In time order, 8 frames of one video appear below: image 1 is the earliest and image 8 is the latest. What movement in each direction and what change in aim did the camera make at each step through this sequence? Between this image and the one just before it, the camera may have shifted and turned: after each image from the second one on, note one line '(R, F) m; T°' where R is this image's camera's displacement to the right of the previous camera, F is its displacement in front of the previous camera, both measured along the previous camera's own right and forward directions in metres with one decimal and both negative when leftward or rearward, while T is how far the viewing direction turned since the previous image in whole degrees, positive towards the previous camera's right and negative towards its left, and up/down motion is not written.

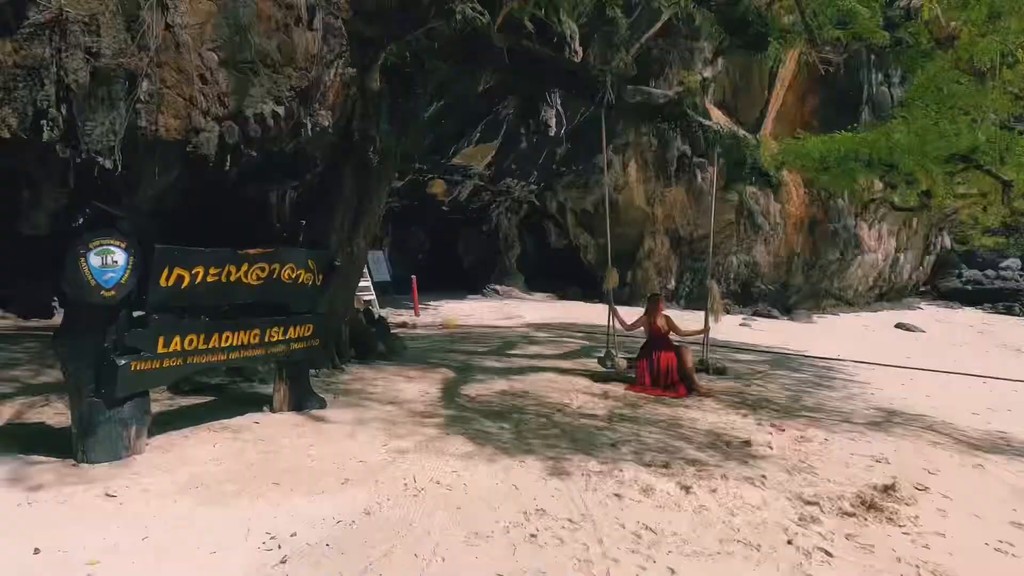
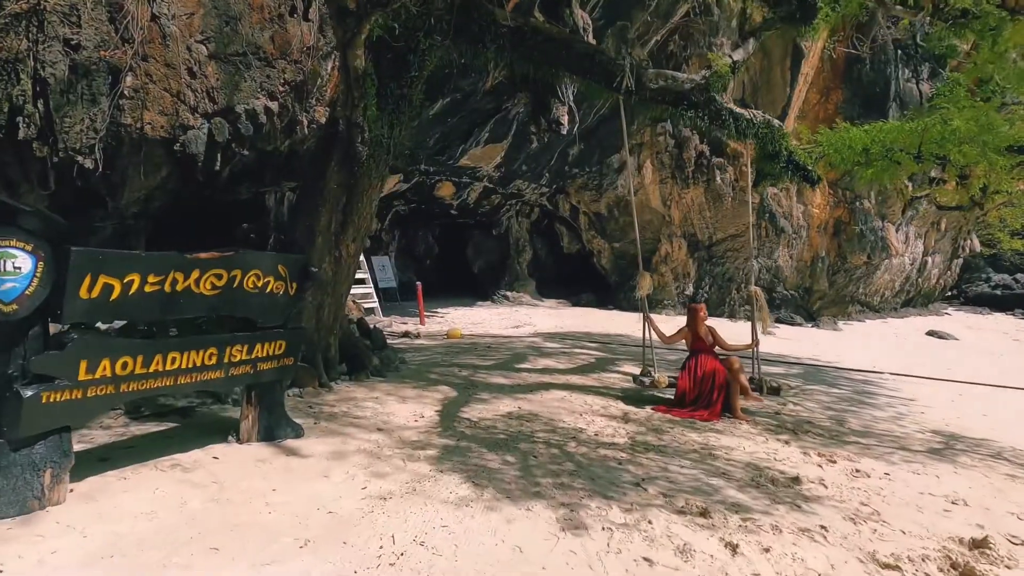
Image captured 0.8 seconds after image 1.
(0.0, +0.7) m; -1°
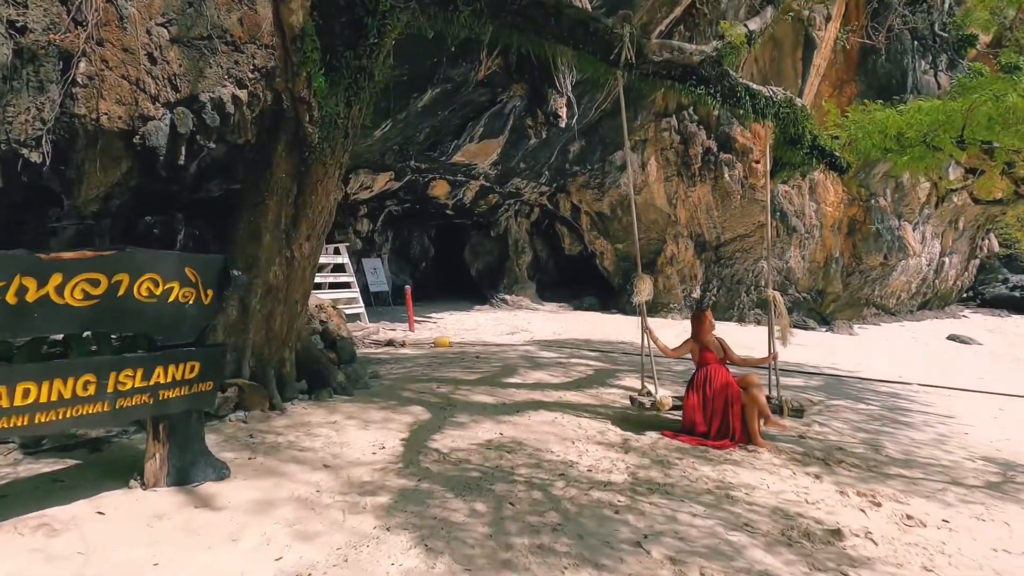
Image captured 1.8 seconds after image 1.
(+0.2, +0.8) m; 0°
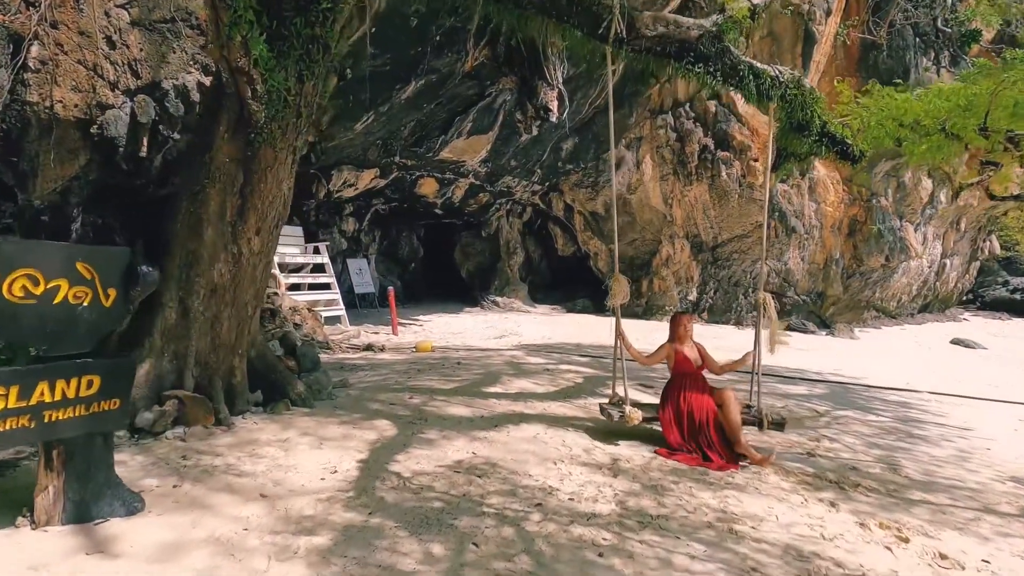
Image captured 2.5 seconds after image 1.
(+0.1, +0.5) m; 0°
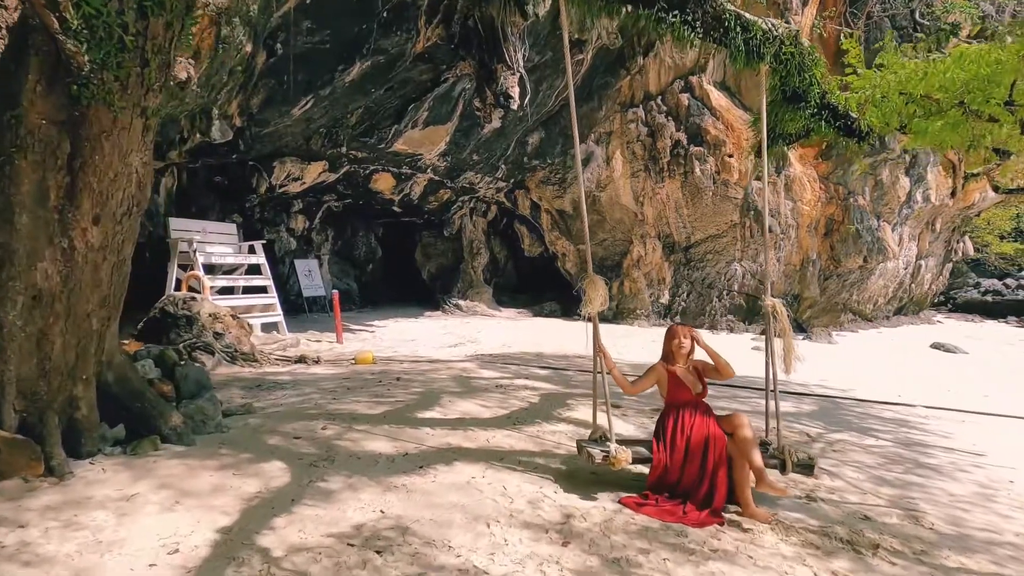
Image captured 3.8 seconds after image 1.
(+0.3, +1.0) m; +2°
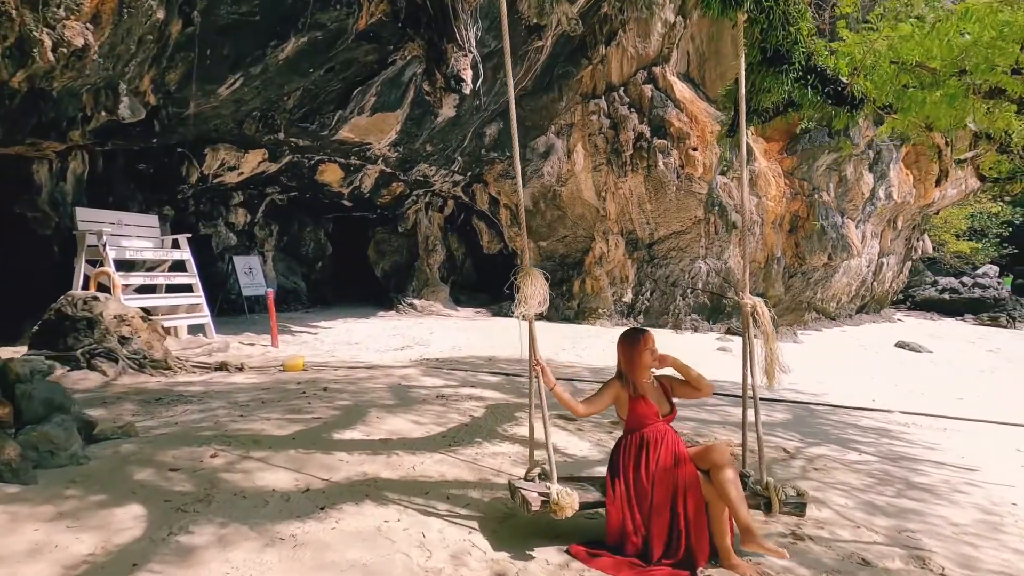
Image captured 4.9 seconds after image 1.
(+0.2, +0.7) m; +3°
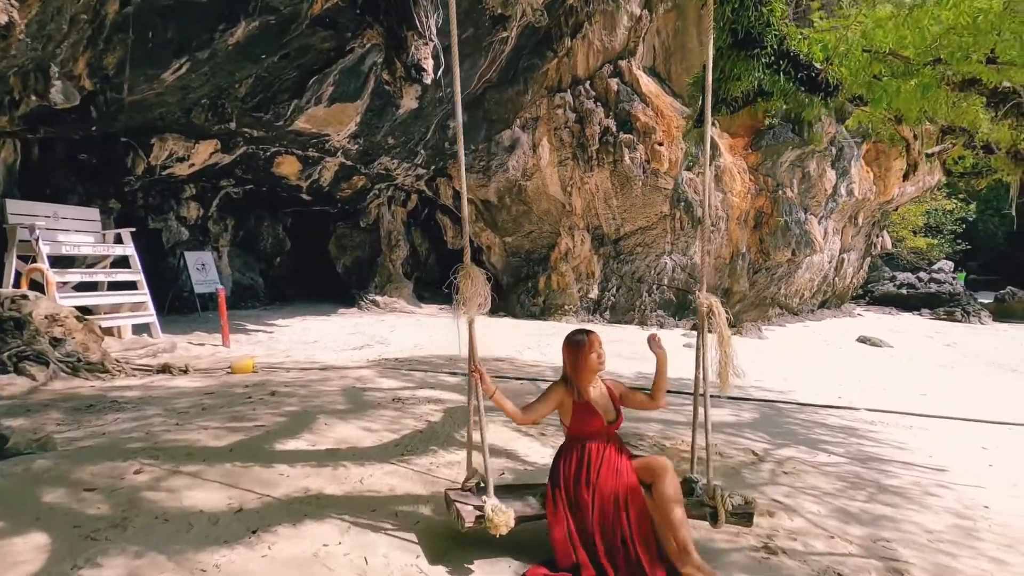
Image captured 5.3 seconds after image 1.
(+0.1, +0.3) m; +3°
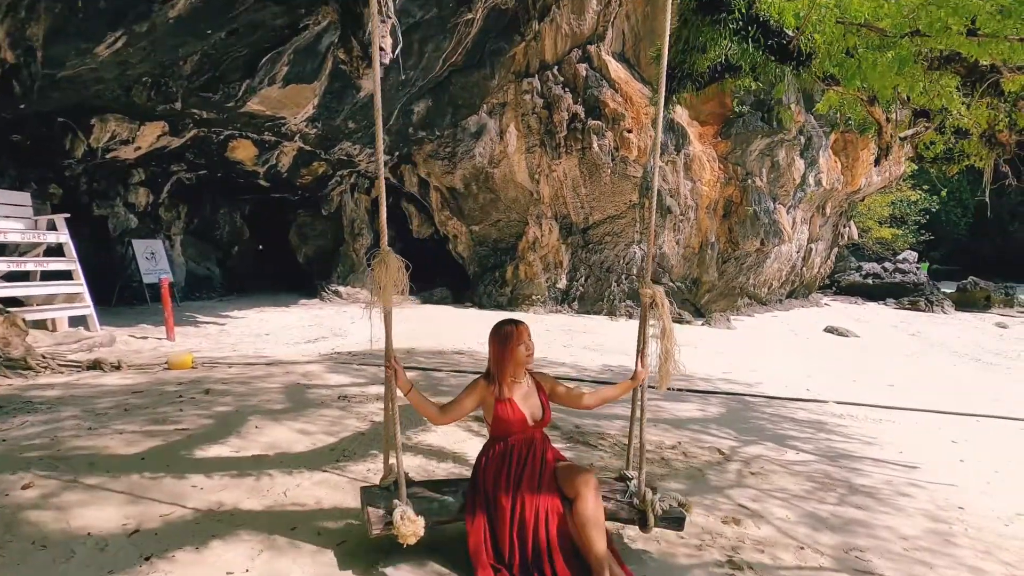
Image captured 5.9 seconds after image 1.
(+0.1, +0.3) m; +2°
